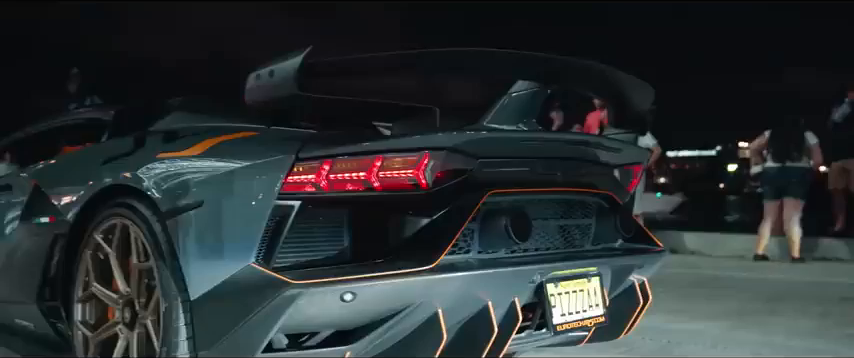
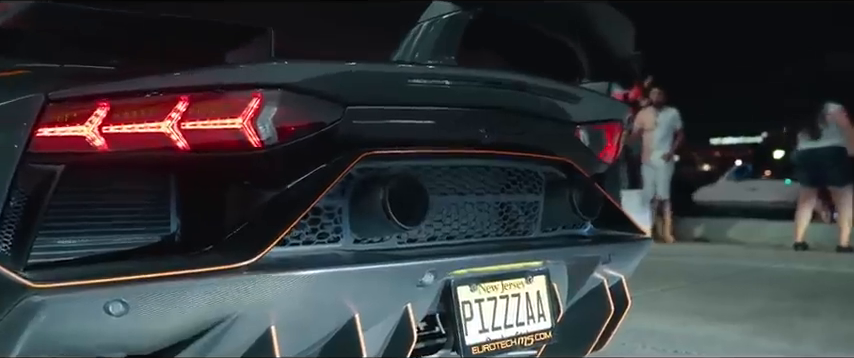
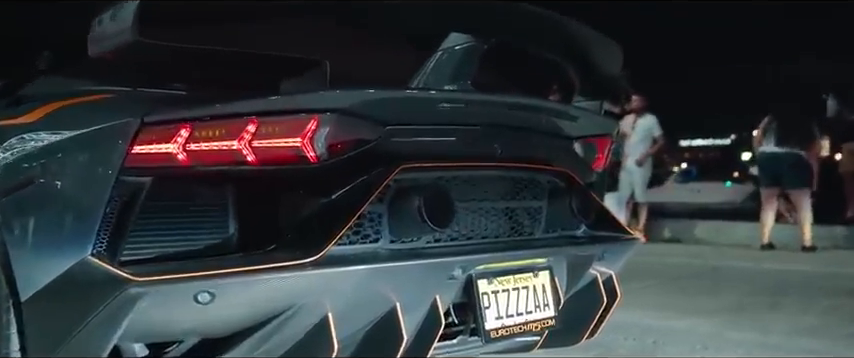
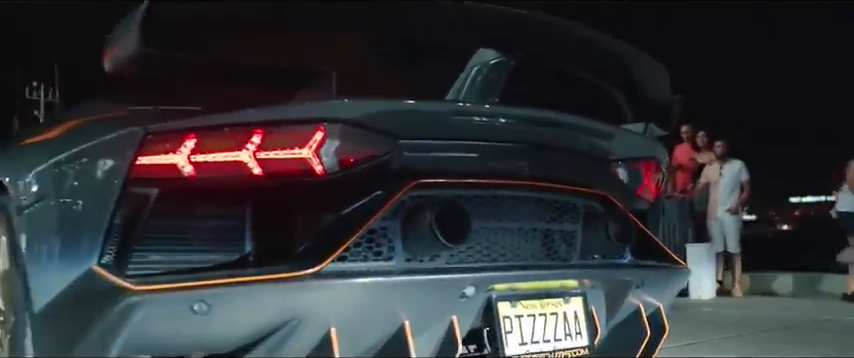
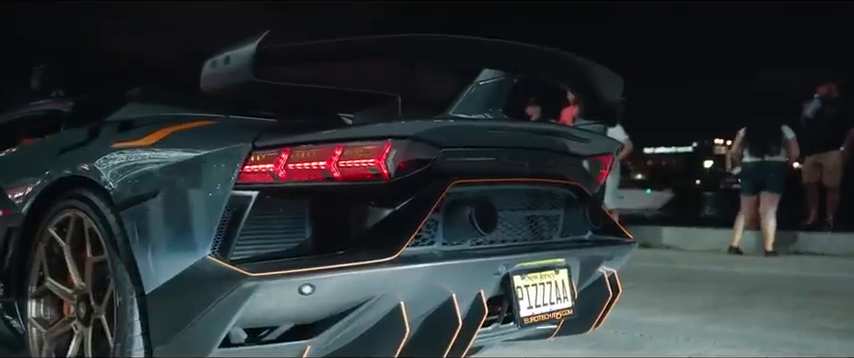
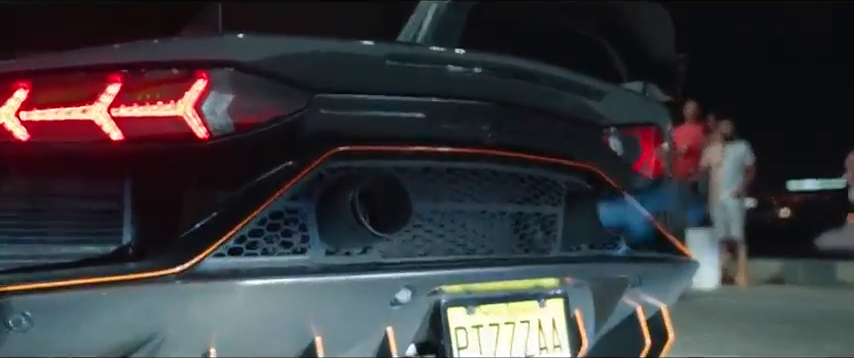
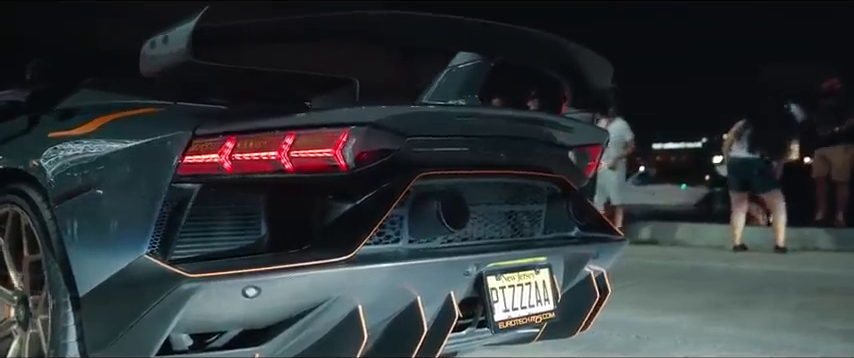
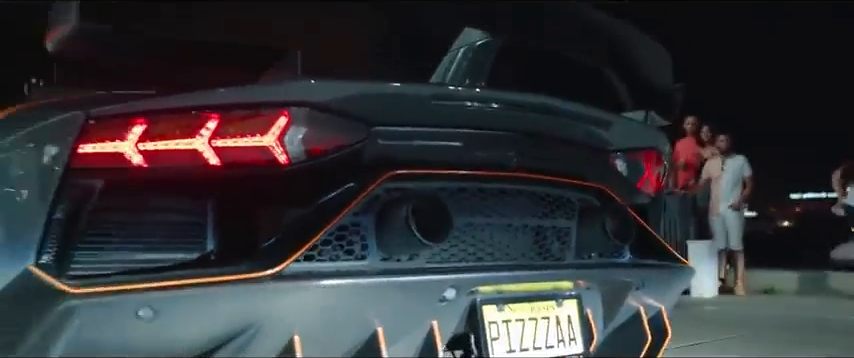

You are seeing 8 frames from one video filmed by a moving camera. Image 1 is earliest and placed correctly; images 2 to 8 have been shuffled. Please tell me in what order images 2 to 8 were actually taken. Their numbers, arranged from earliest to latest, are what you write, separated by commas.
5, 7, 3, 2, 6, 8, 4
